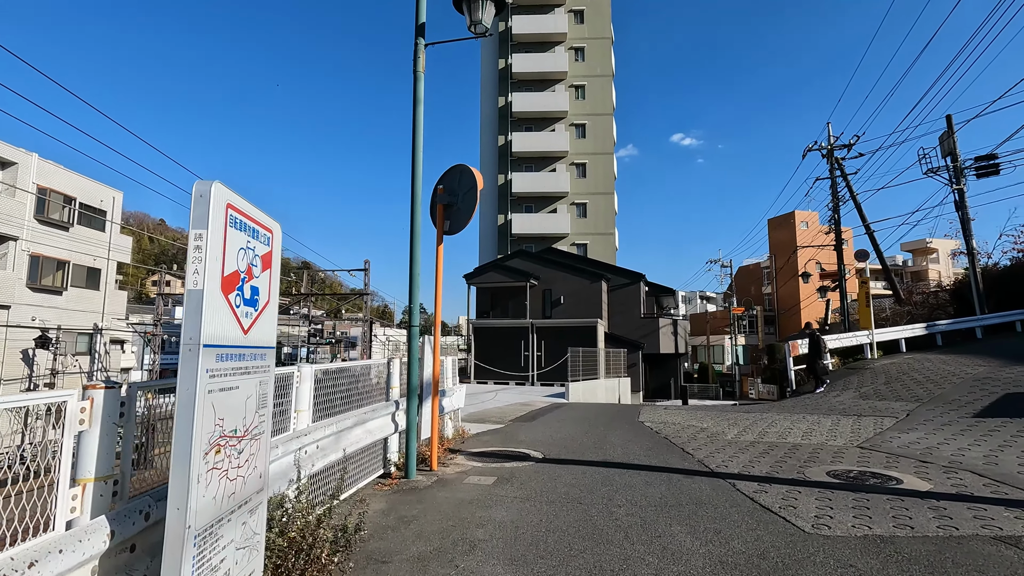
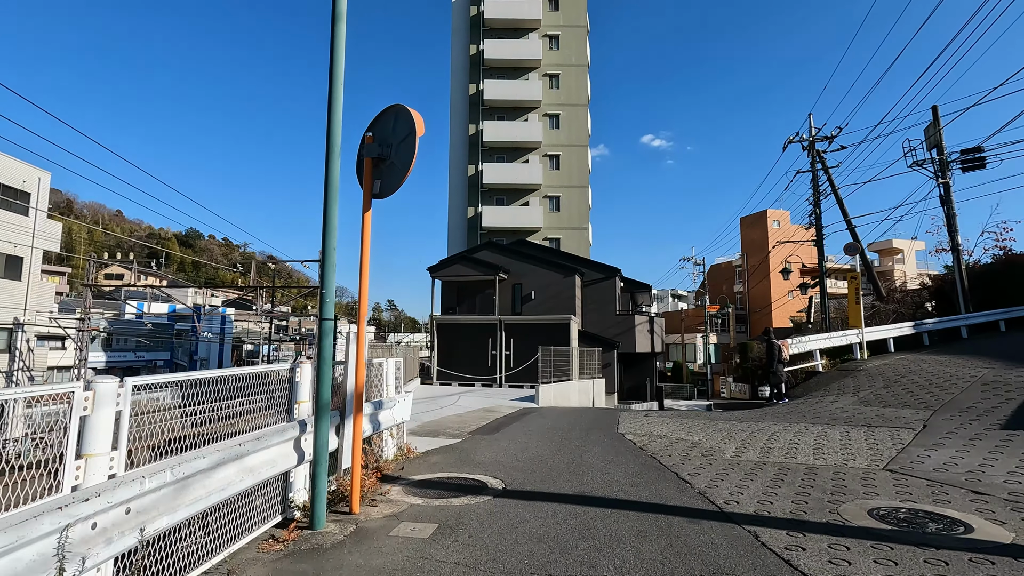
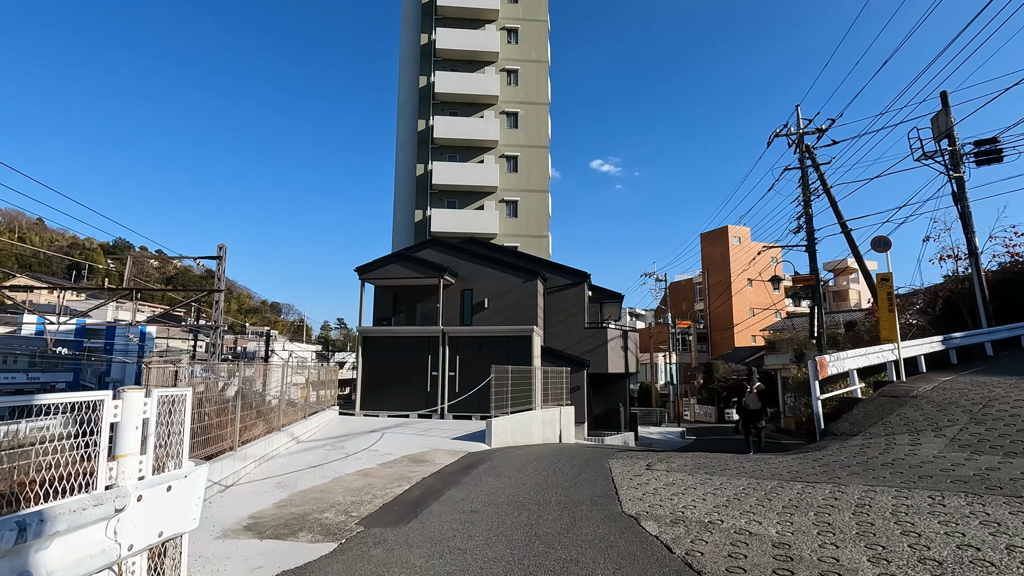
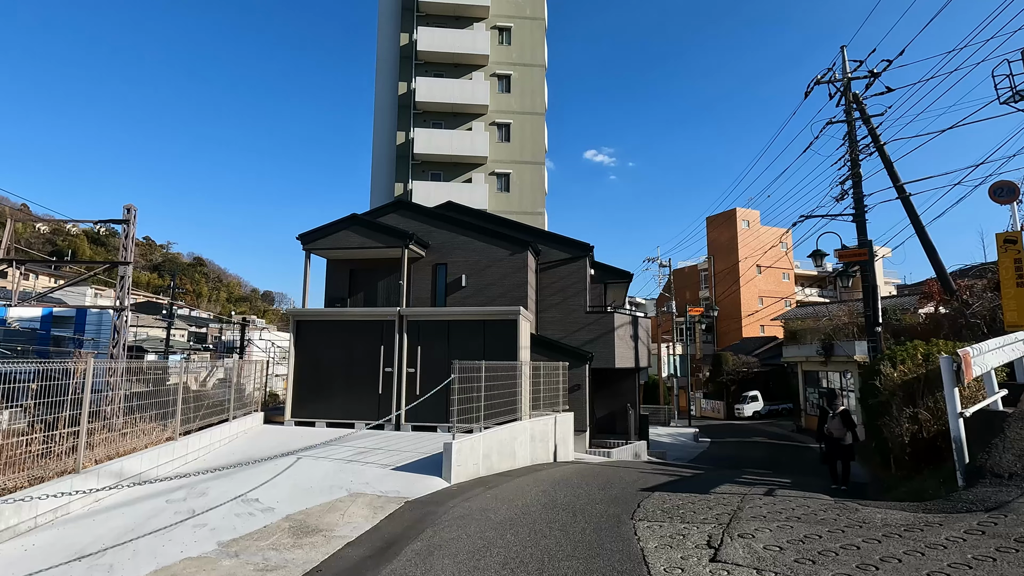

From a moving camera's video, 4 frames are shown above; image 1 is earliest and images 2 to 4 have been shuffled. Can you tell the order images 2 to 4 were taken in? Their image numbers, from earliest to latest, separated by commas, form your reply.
2, 3, 4
